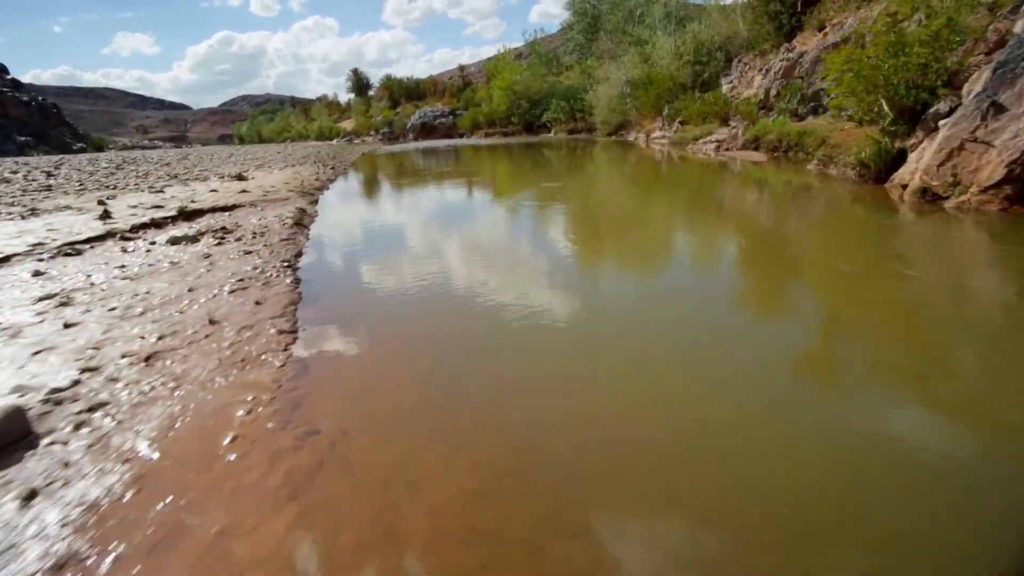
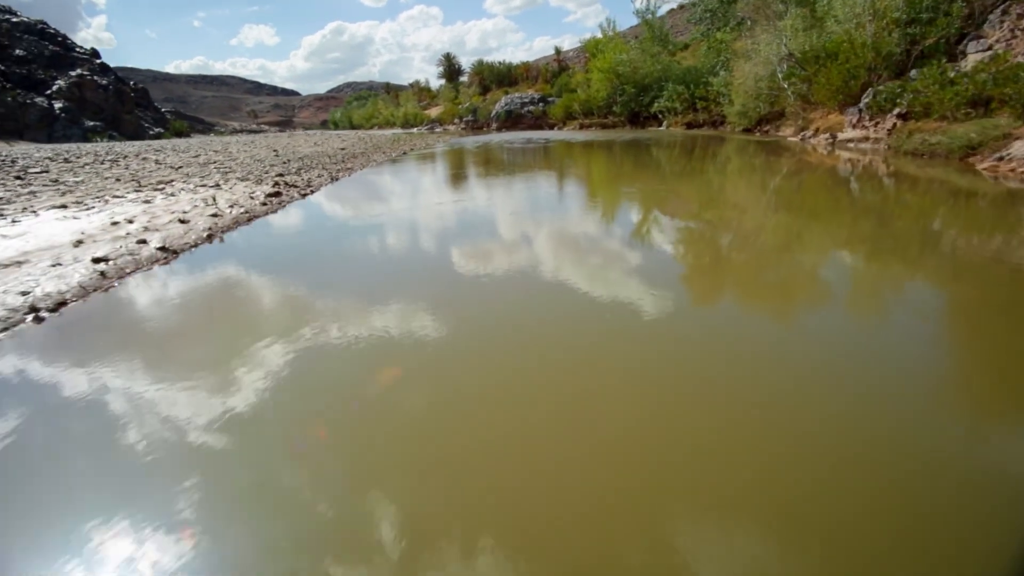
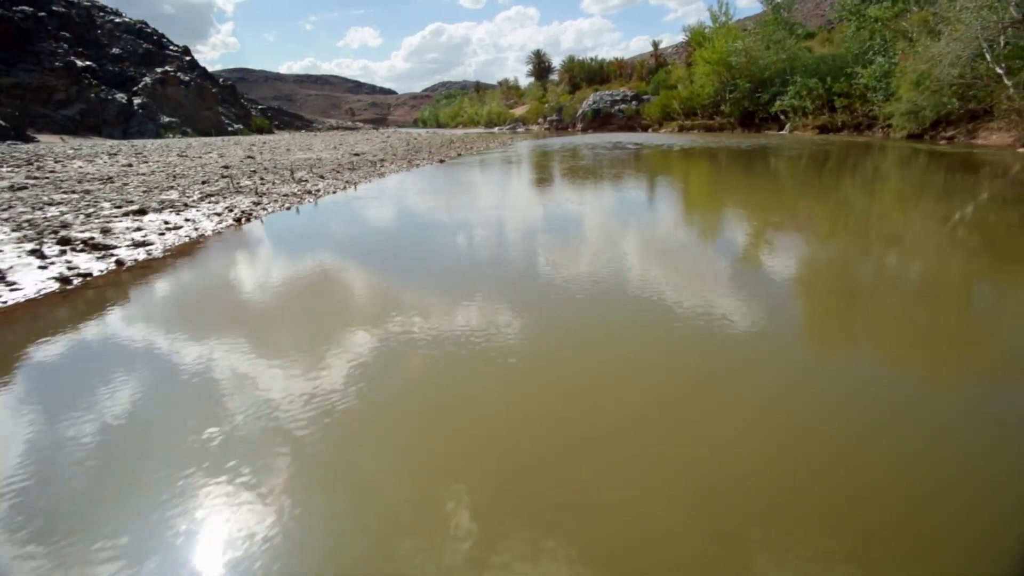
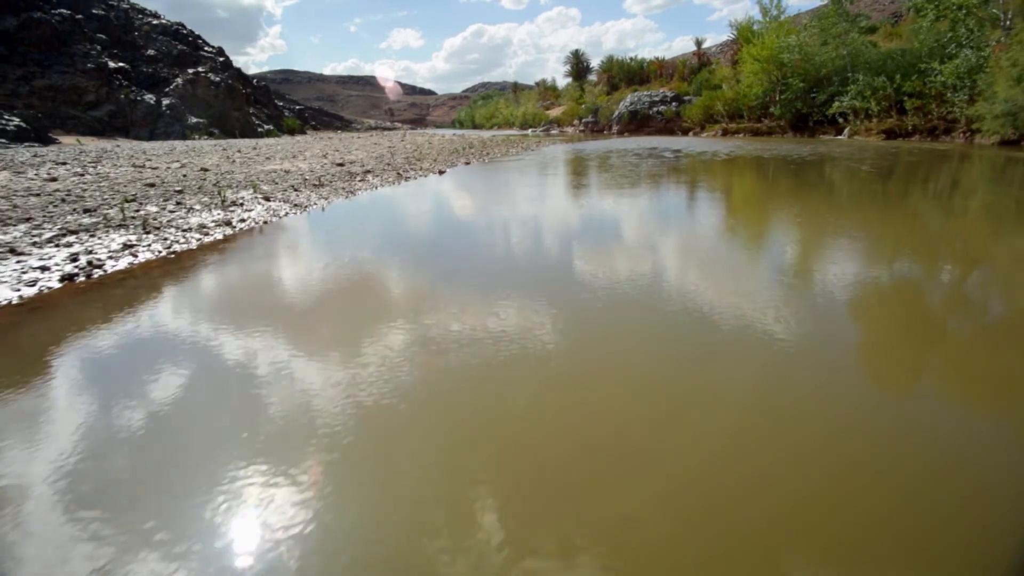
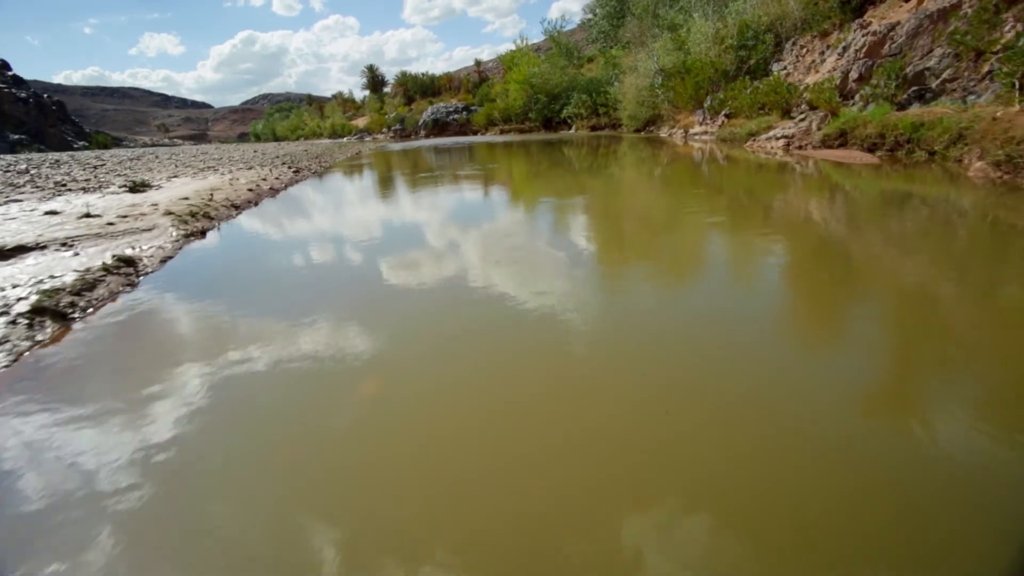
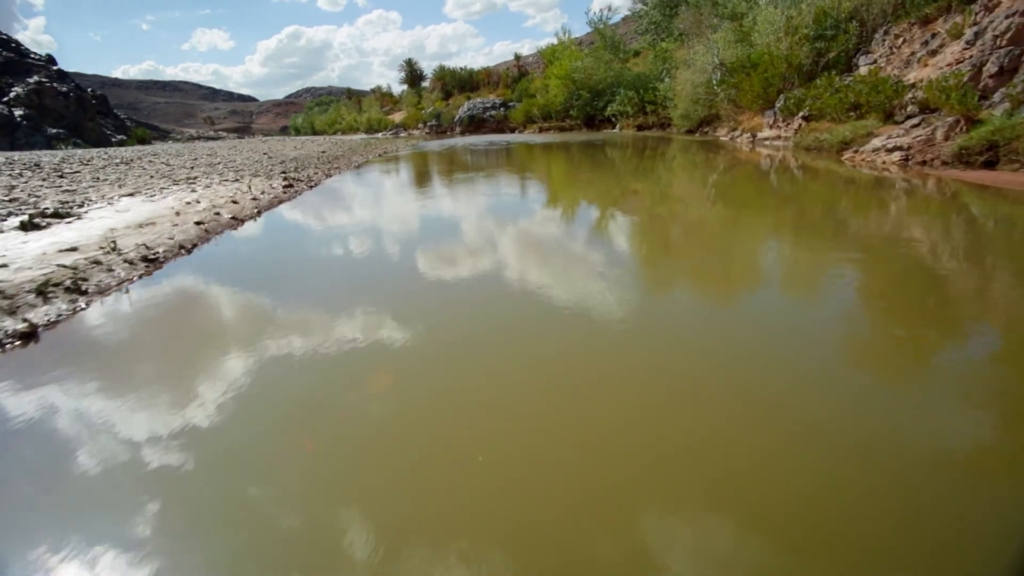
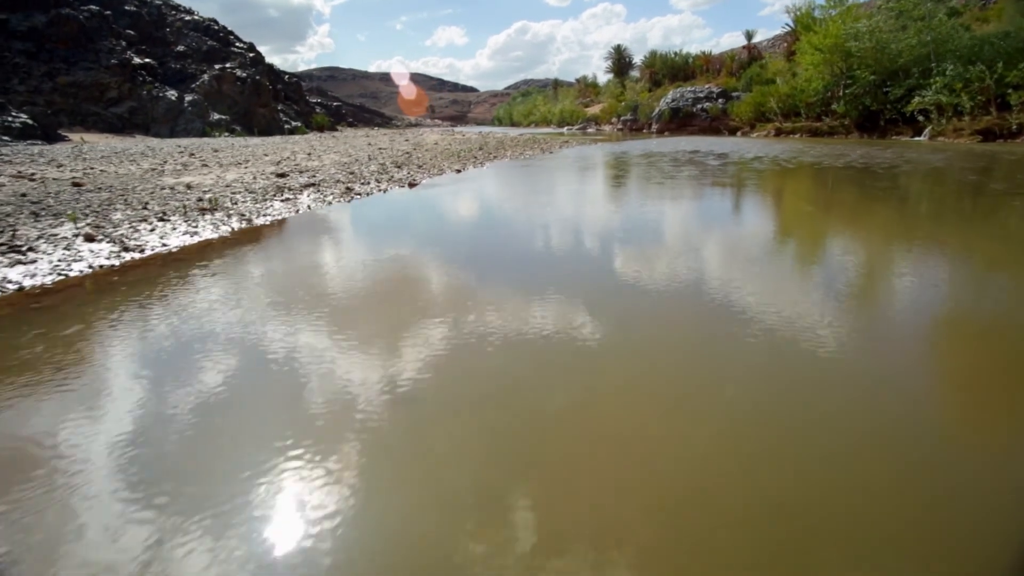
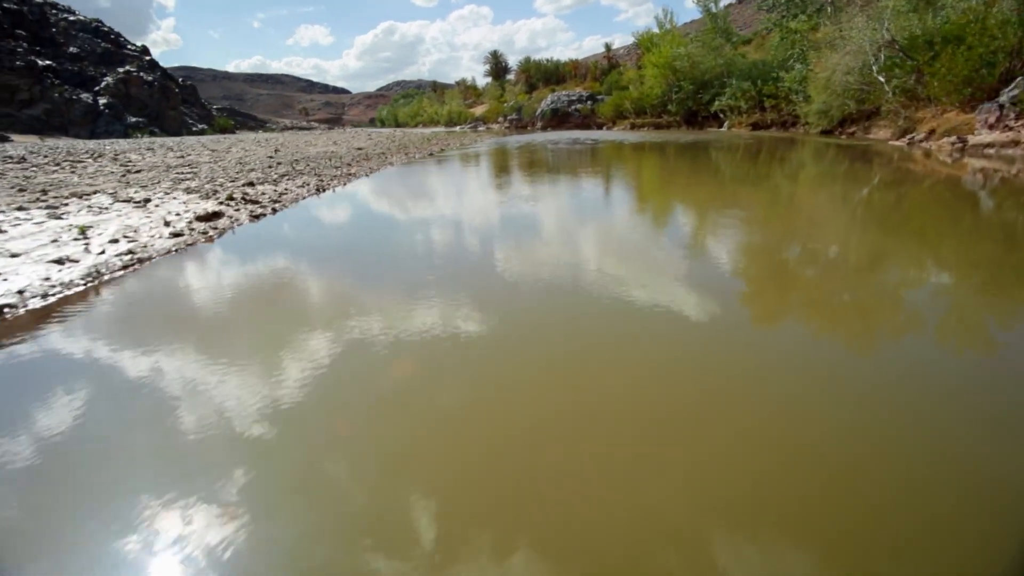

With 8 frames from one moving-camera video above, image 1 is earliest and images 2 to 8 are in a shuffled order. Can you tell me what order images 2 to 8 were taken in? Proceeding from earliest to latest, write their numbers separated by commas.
5, 6, 2, 8, 3, 4, 7
